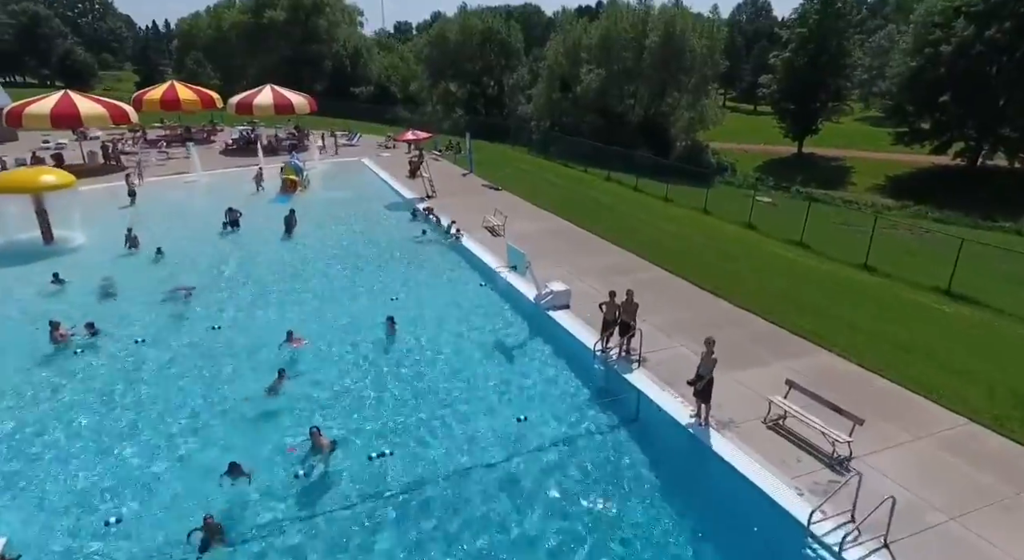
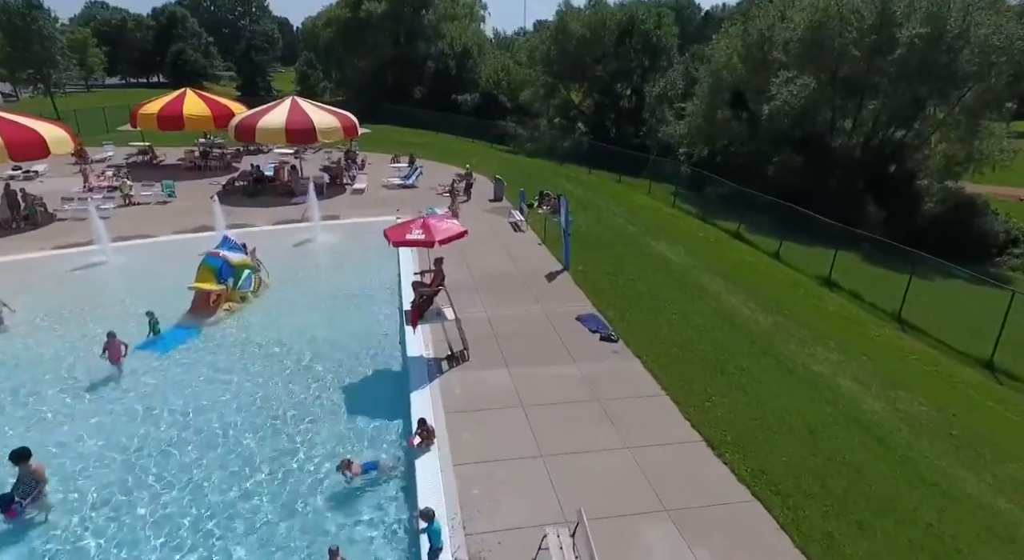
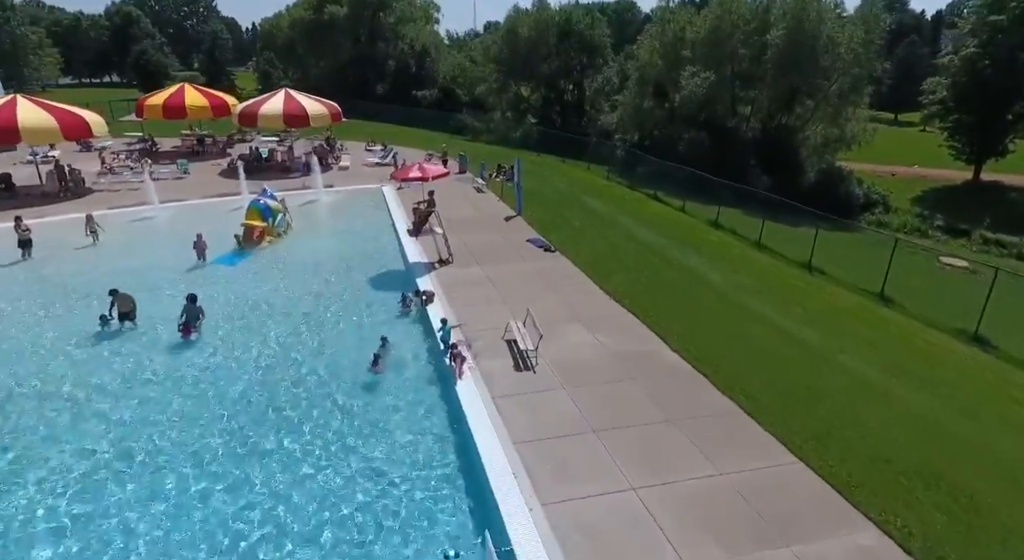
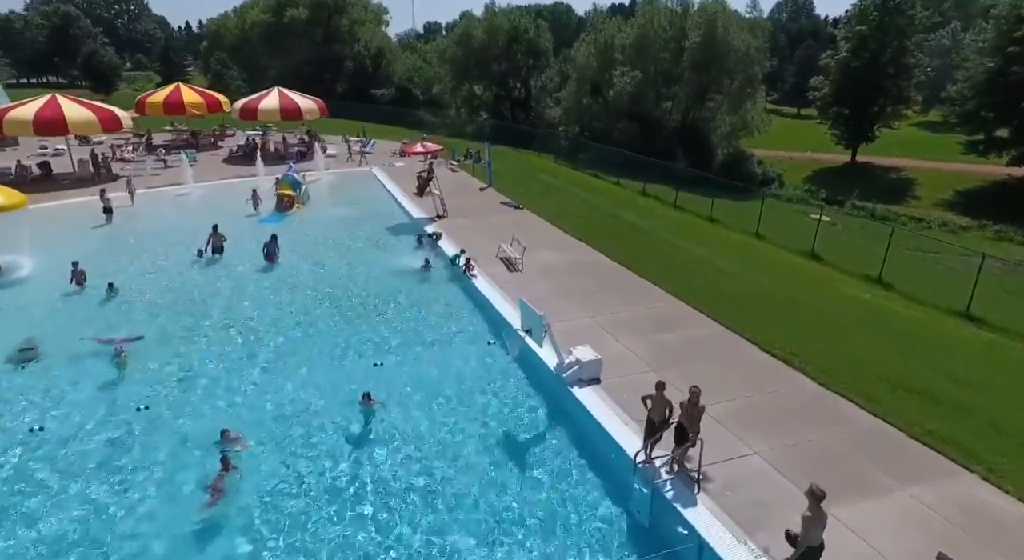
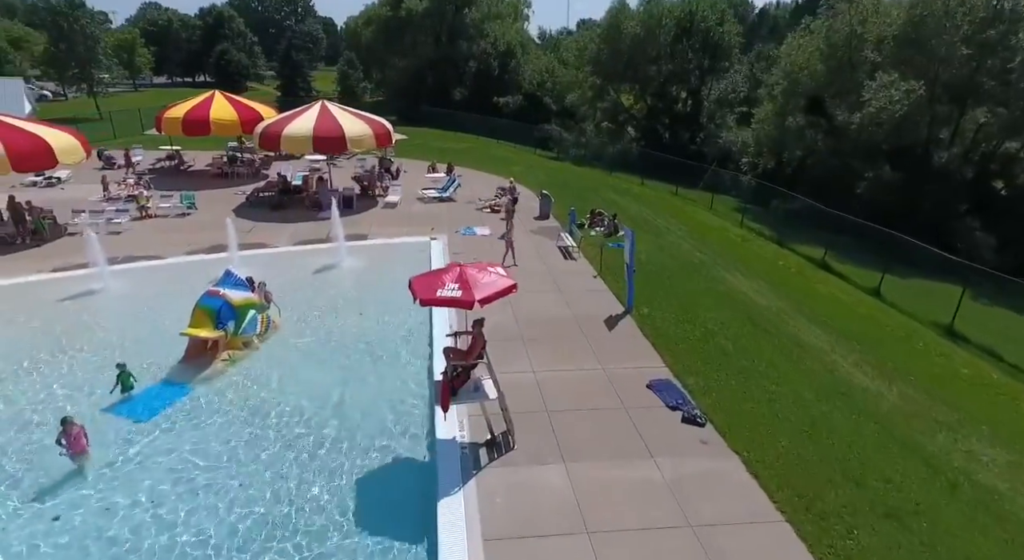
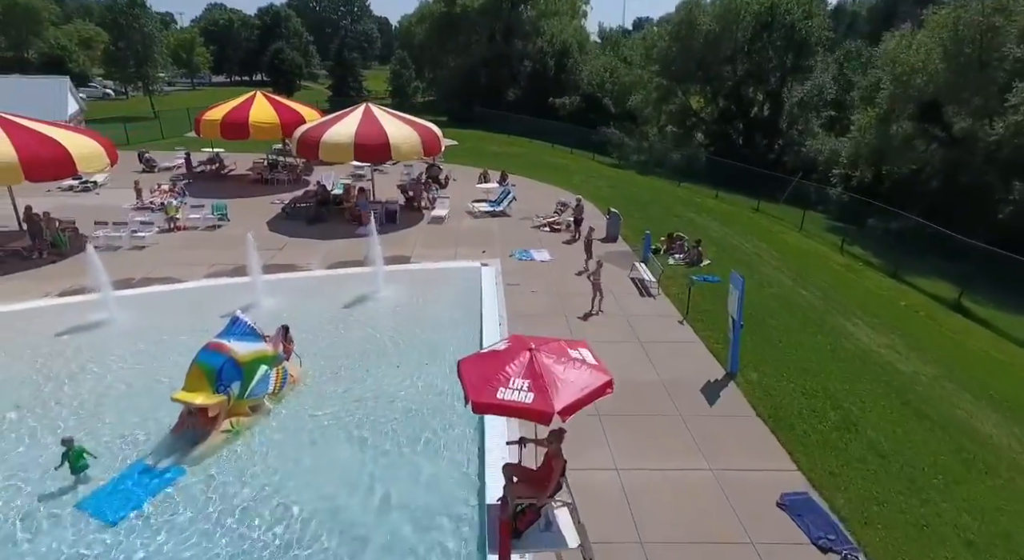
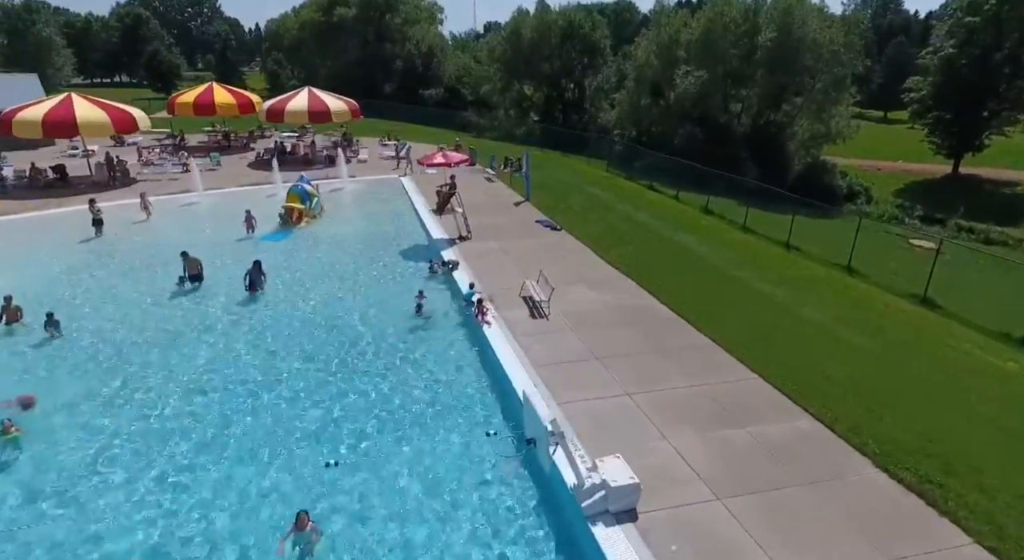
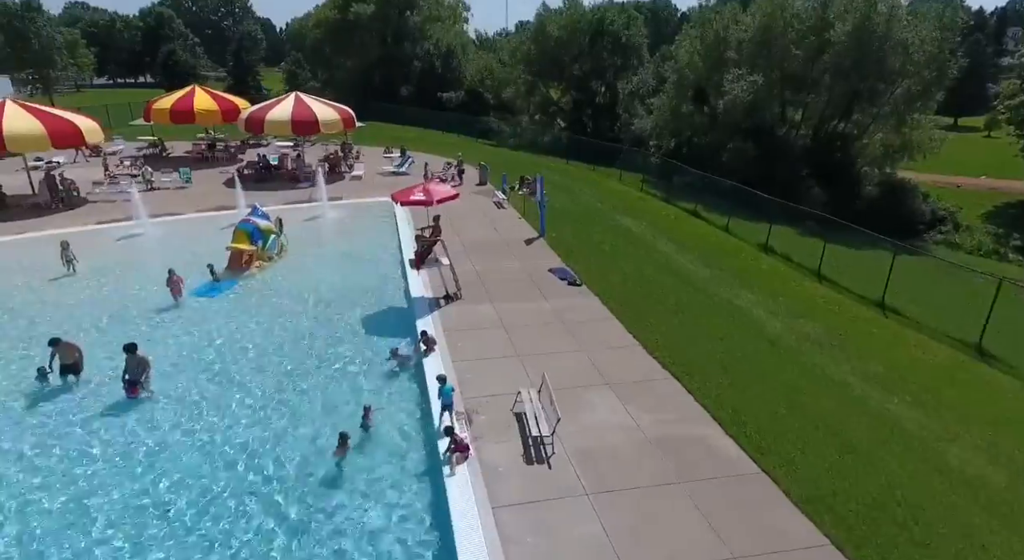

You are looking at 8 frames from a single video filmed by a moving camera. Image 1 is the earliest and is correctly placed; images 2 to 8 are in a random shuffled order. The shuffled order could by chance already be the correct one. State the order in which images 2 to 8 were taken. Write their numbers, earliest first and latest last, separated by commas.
4, 7, 3, 8, 2, 5, 6
